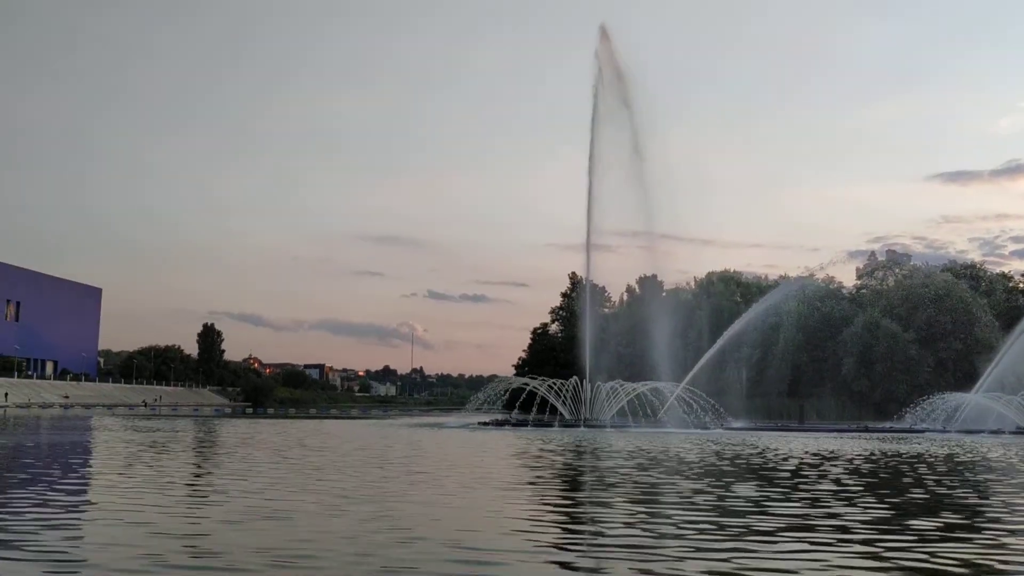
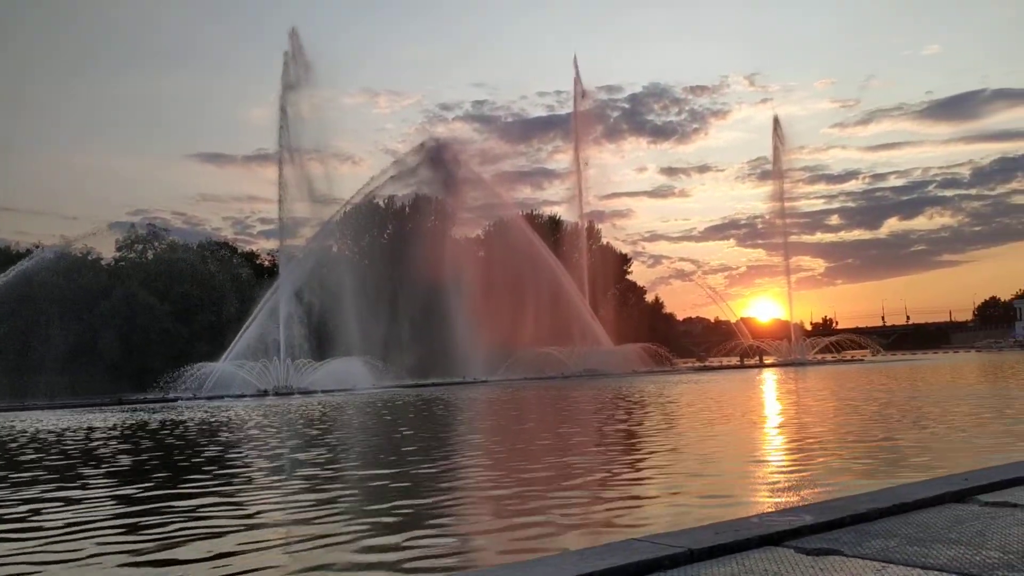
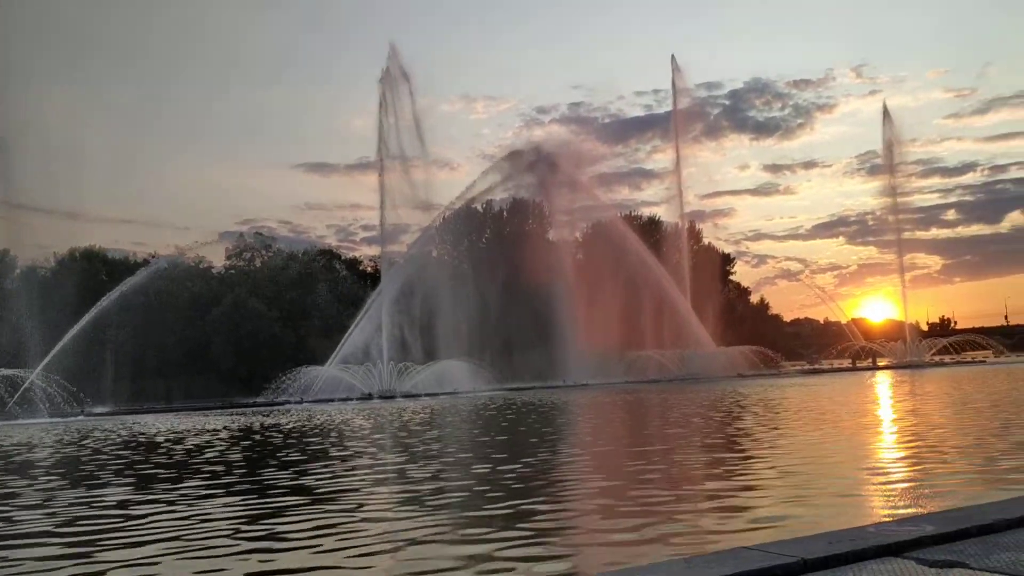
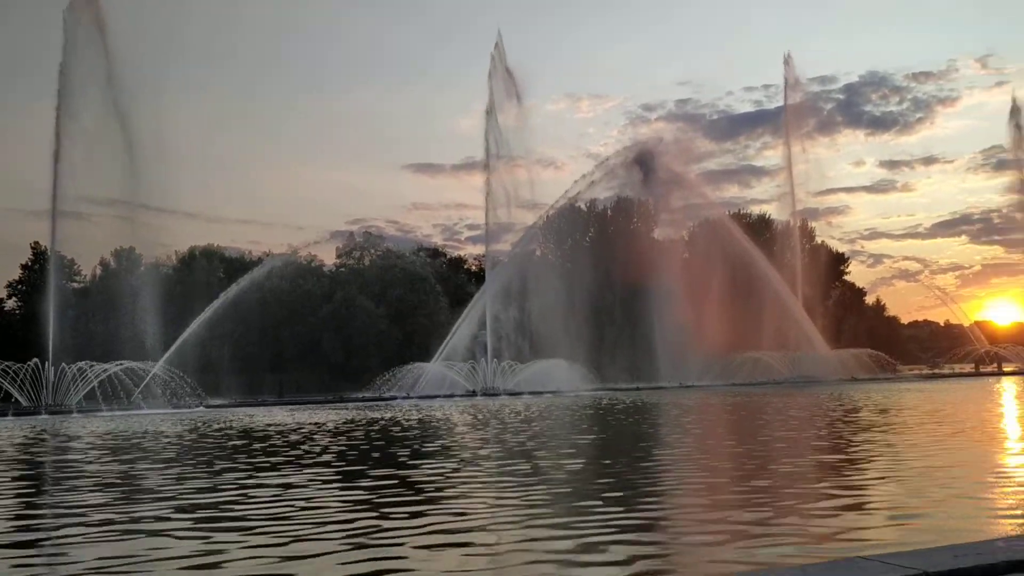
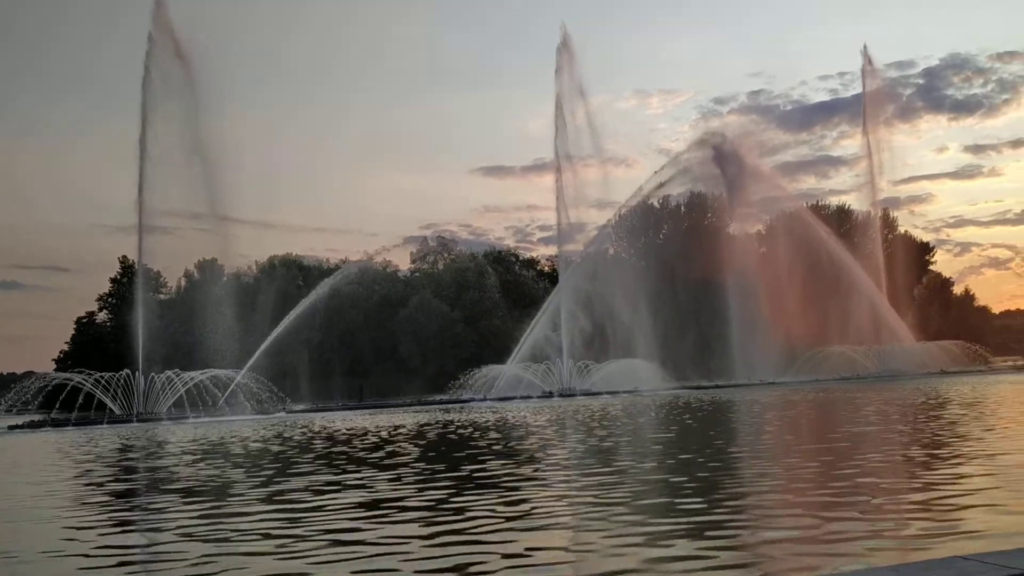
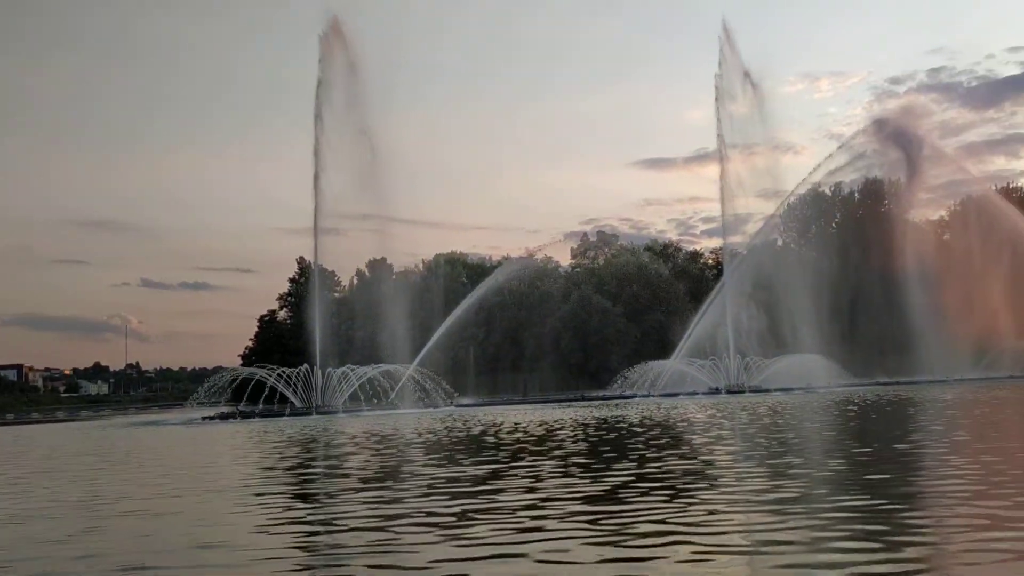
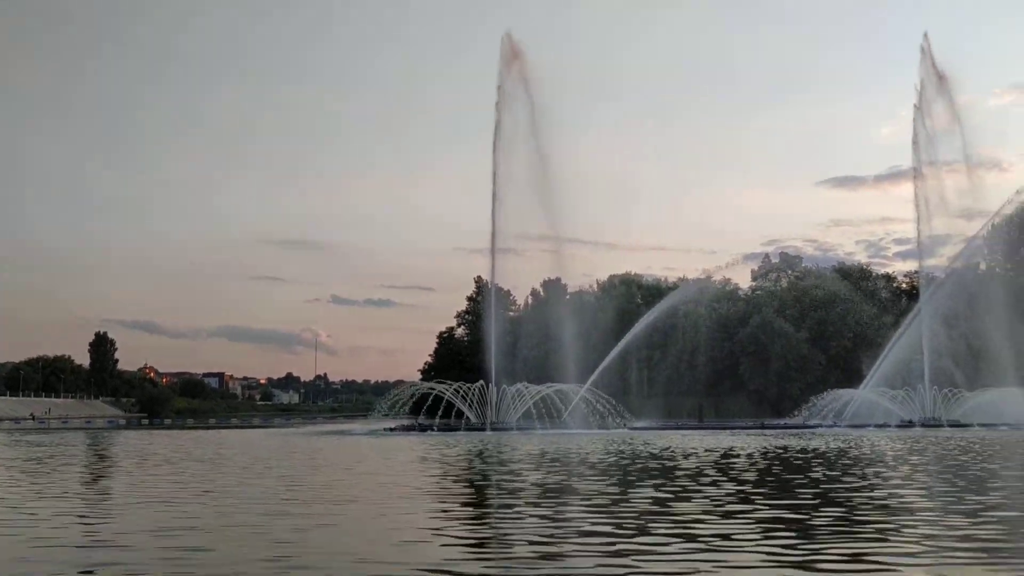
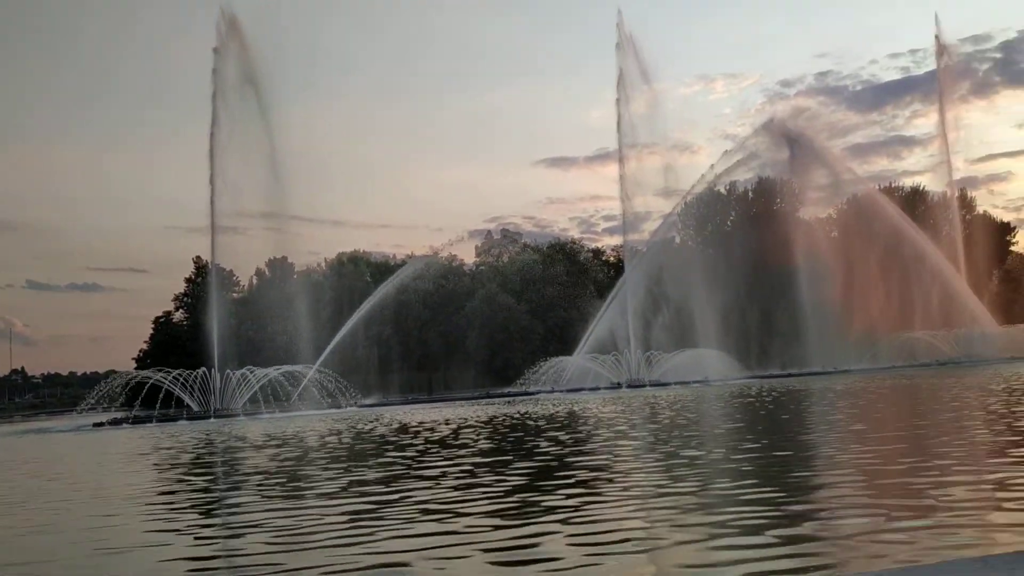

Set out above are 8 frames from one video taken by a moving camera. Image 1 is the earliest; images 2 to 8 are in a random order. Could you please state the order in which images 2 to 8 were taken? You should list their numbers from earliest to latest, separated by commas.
7, 6, 8, 5, 4, 3, 2
